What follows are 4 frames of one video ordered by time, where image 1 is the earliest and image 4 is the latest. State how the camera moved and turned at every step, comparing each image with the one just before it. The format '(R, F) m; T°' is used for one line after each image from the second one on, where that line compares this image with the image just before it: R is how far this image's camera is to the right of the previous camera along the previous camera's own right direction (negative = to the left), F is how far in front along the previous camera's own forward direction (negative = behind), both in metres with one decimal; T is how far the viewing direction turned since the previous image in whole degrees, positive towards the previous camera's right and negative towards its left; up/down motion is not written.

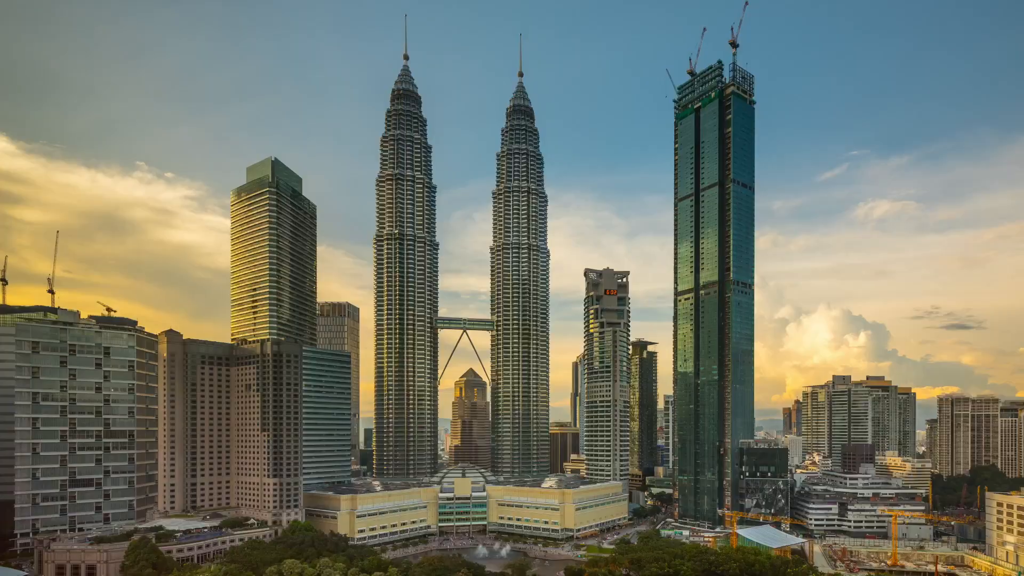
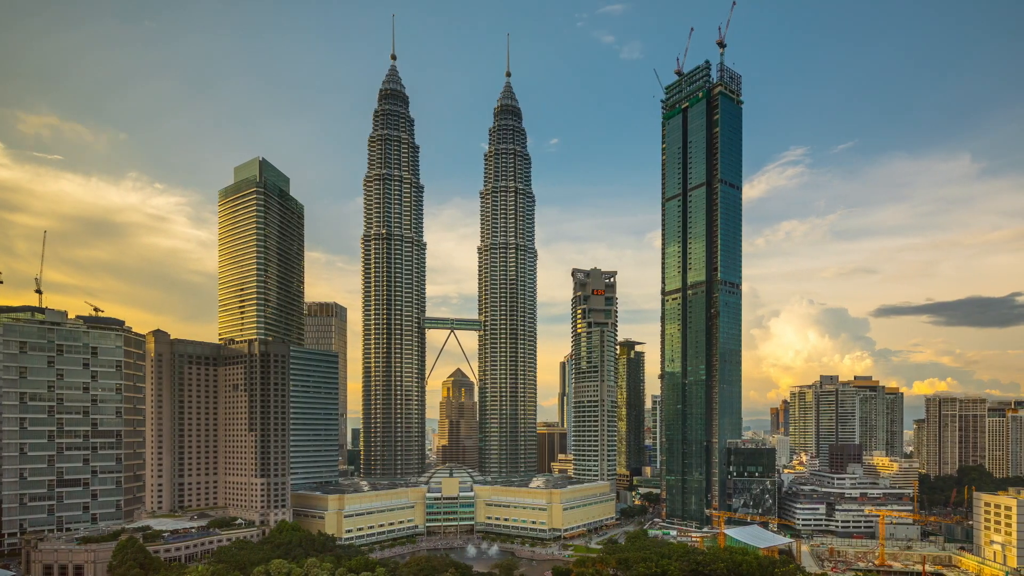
(+0.2, -1.5) m; +1°
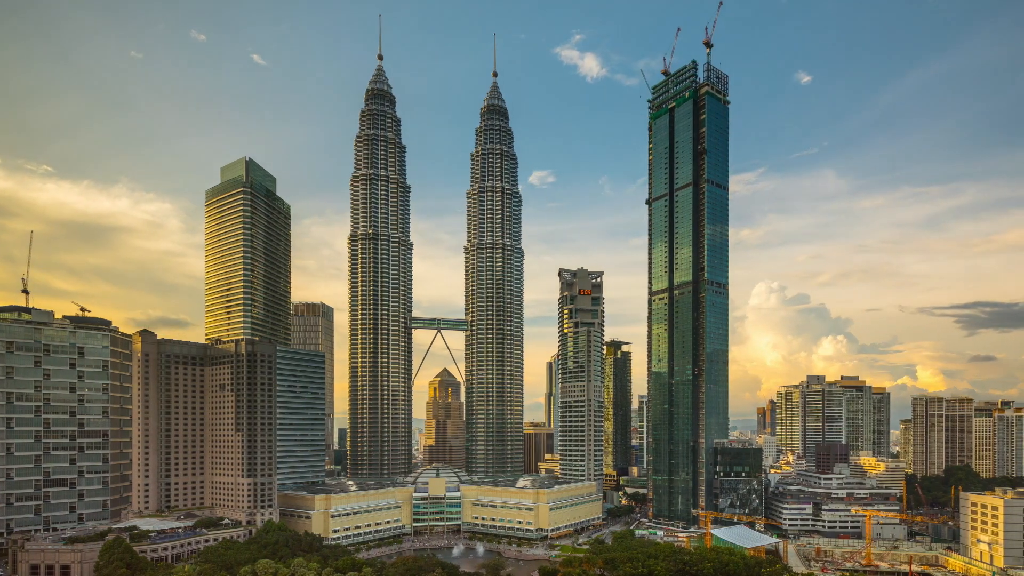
(-1.2, -0.1) m; +1°
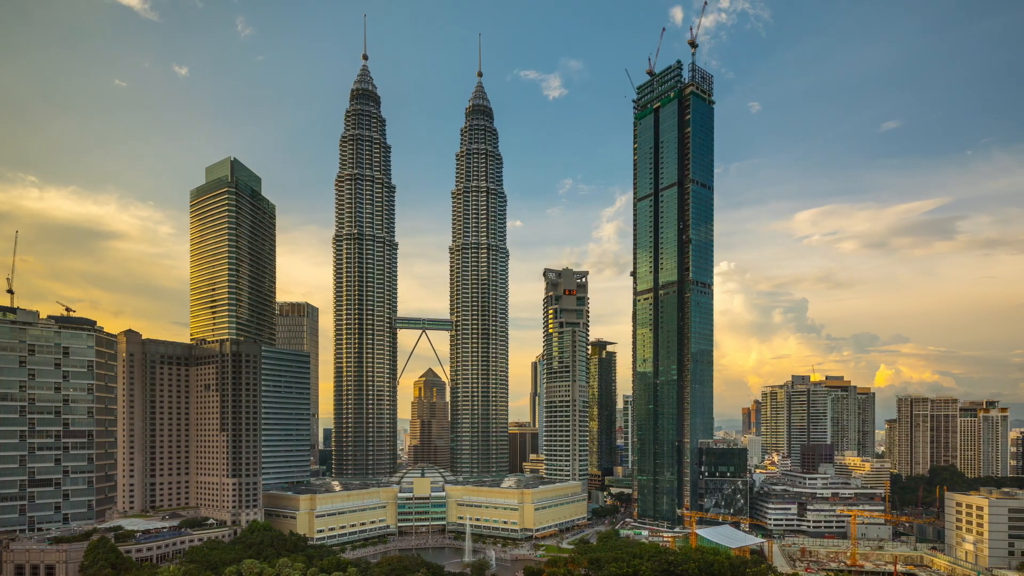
(-1.4, -0.1) m; +1°
